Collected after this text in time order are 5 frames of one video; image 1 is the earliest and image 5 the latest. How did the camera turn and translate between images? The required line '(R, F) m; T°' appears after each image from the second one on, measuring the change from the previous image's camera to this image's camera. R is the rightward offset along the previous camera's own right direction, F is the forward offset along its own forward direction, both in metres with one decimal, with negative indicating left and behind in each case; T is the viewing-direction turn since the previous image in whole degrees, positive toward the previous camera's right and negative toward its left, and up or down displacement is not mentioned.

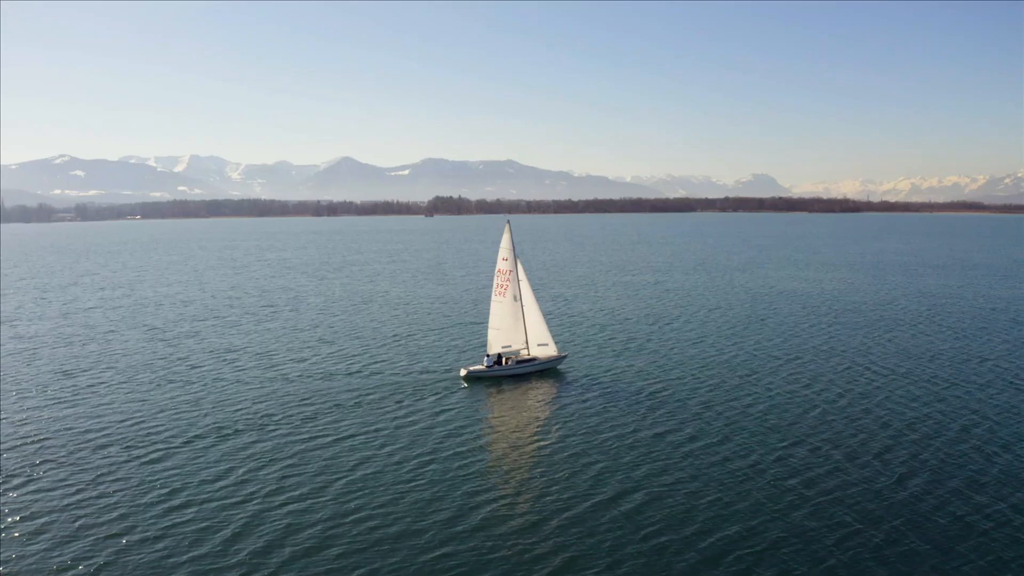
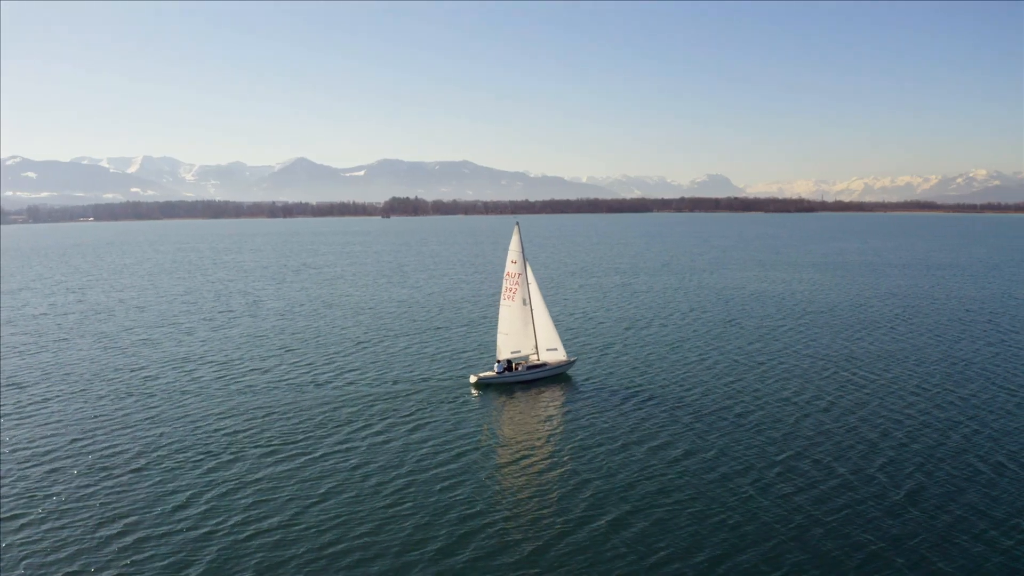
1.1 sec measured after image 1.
(-1.5, +2.1) m; +3°
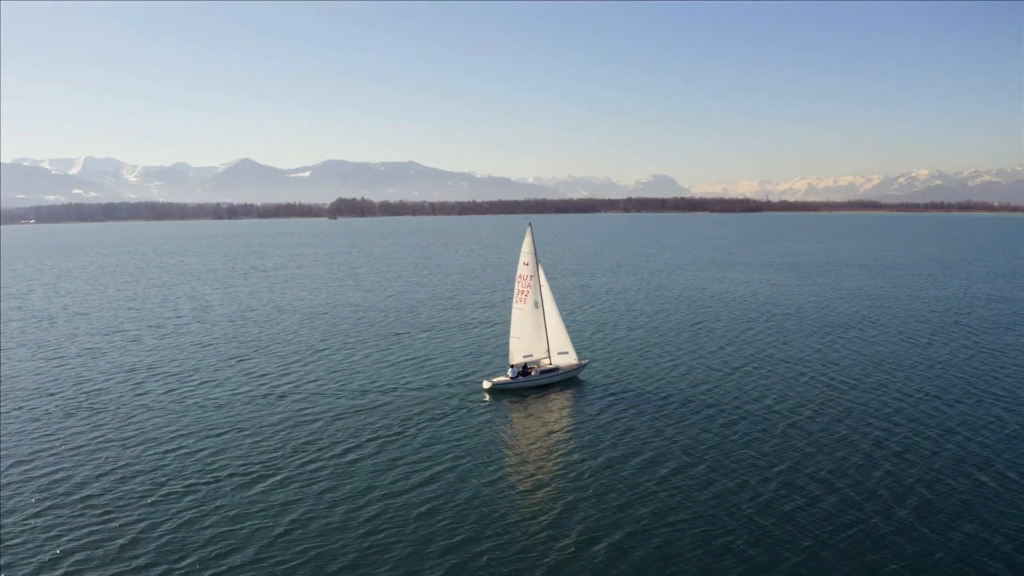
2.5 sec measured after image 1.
(-2.4, +1.0) m; +4°
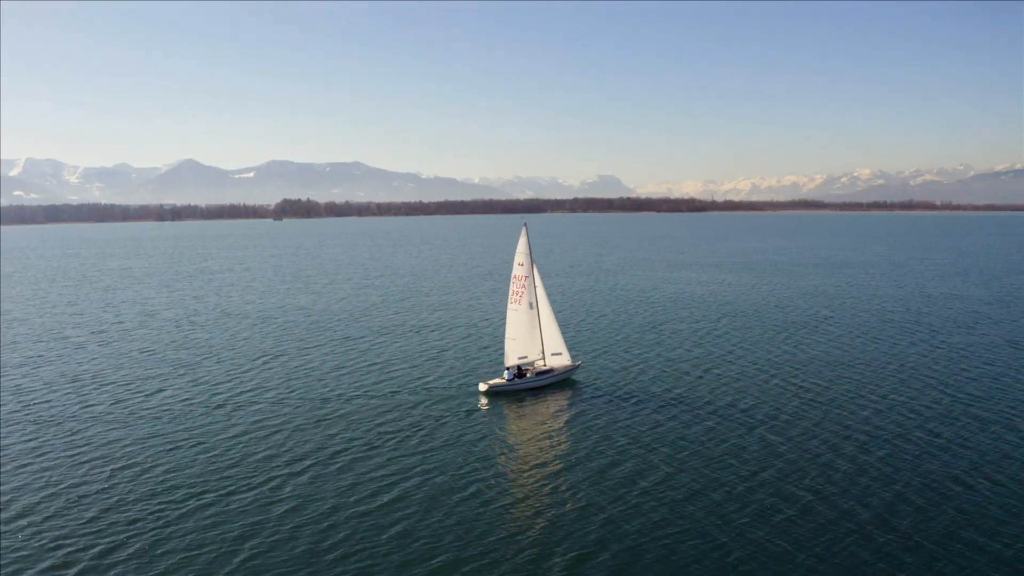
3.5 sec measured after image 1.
(-1.7, 0.0) m; +4°
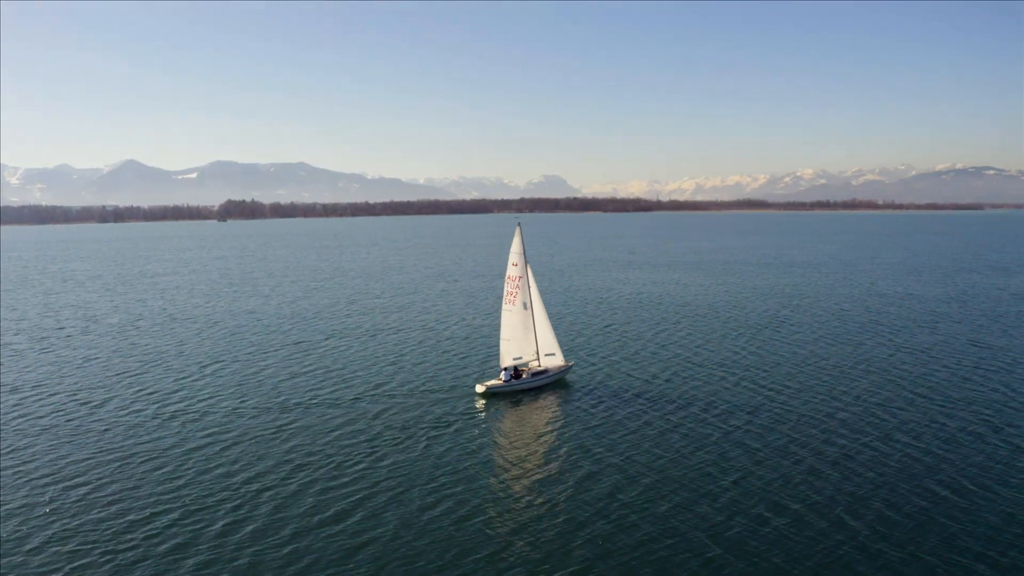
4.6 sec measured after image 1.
(-1.6, -0.4) m; +4°
